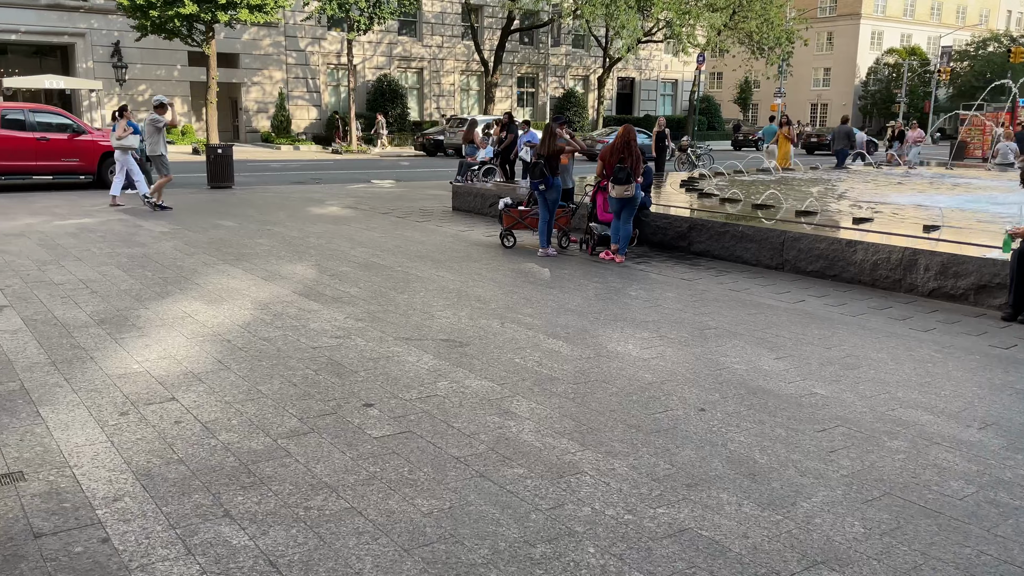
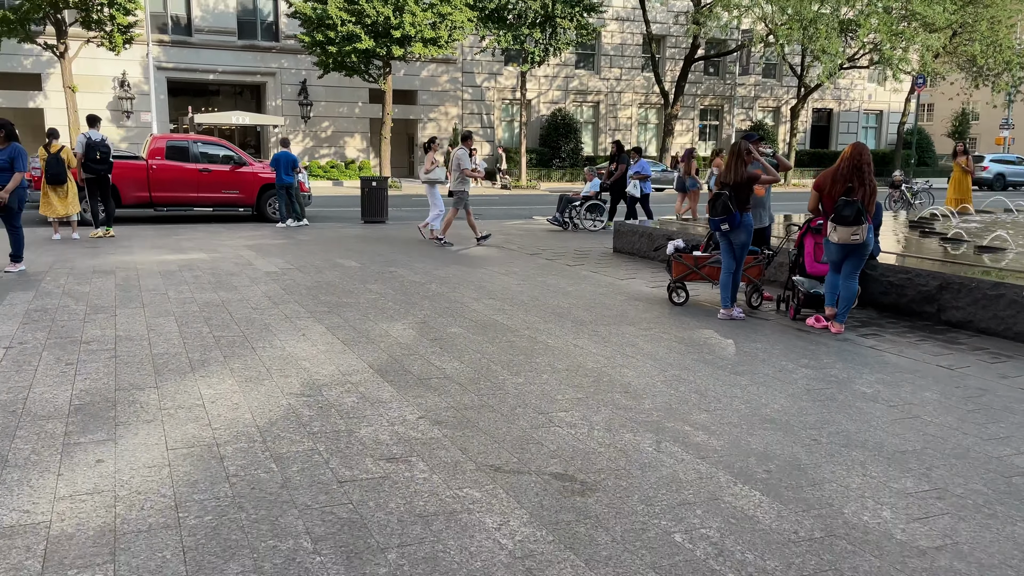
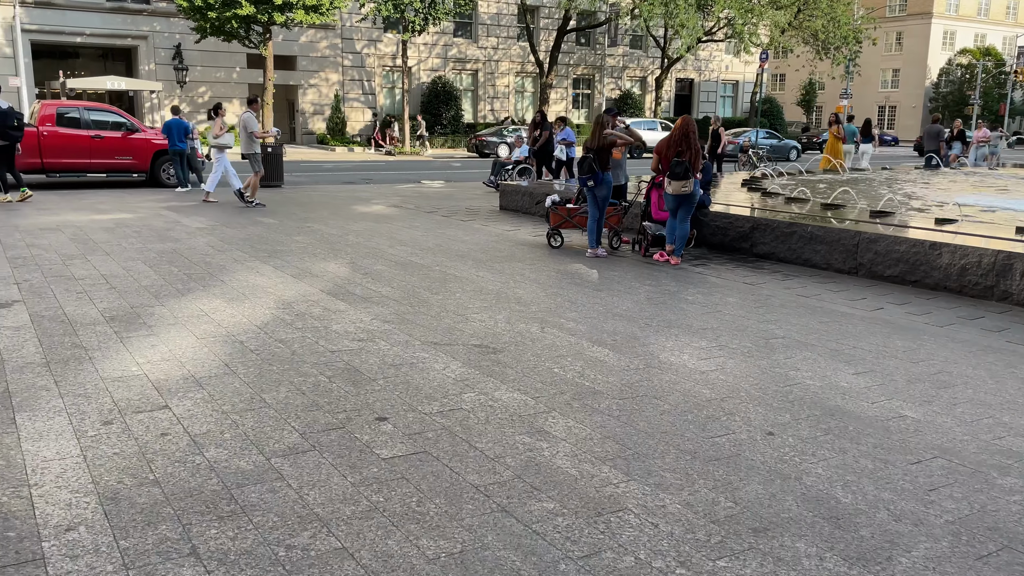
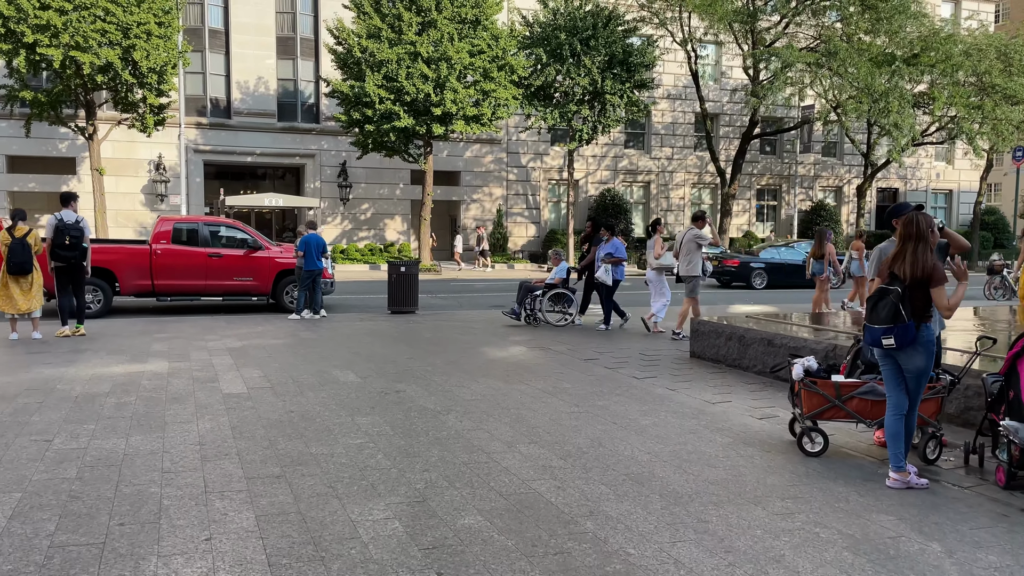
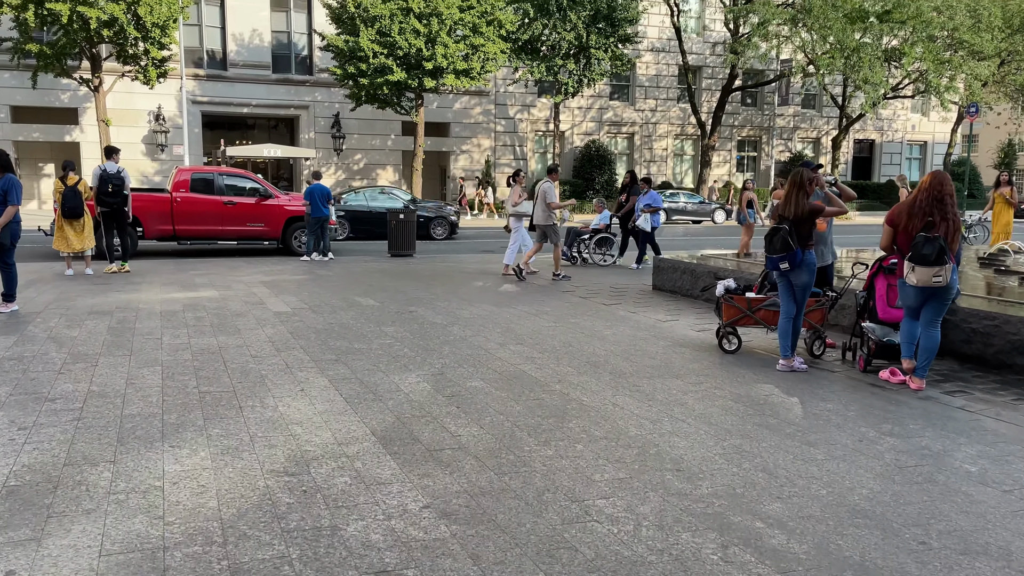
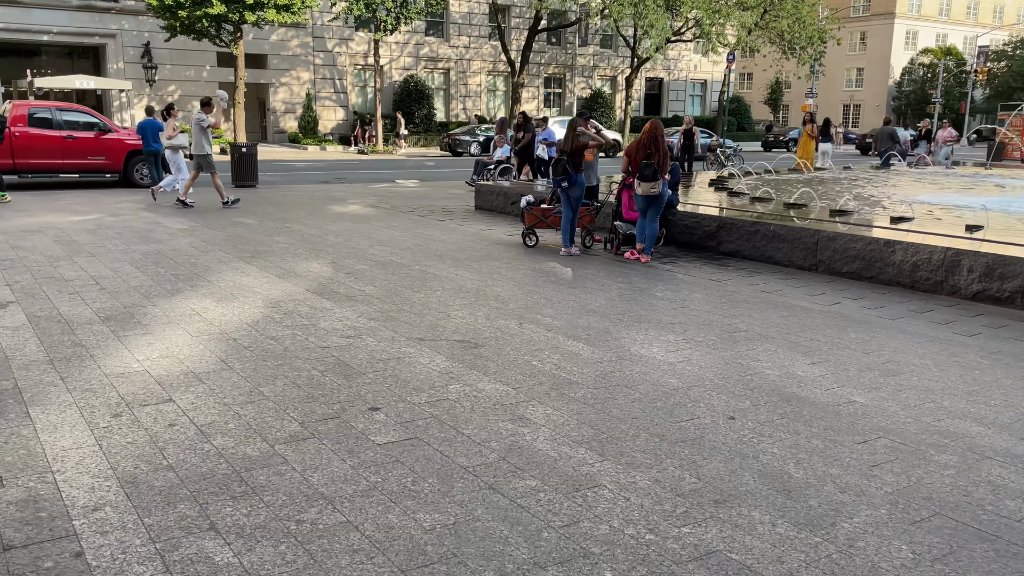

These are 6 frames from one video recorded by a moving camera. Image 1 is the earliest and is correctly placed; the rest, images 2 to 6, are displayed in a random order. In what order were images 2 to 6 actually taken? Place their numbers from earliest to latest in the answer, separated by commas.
6, 3, 2, 5, 4
